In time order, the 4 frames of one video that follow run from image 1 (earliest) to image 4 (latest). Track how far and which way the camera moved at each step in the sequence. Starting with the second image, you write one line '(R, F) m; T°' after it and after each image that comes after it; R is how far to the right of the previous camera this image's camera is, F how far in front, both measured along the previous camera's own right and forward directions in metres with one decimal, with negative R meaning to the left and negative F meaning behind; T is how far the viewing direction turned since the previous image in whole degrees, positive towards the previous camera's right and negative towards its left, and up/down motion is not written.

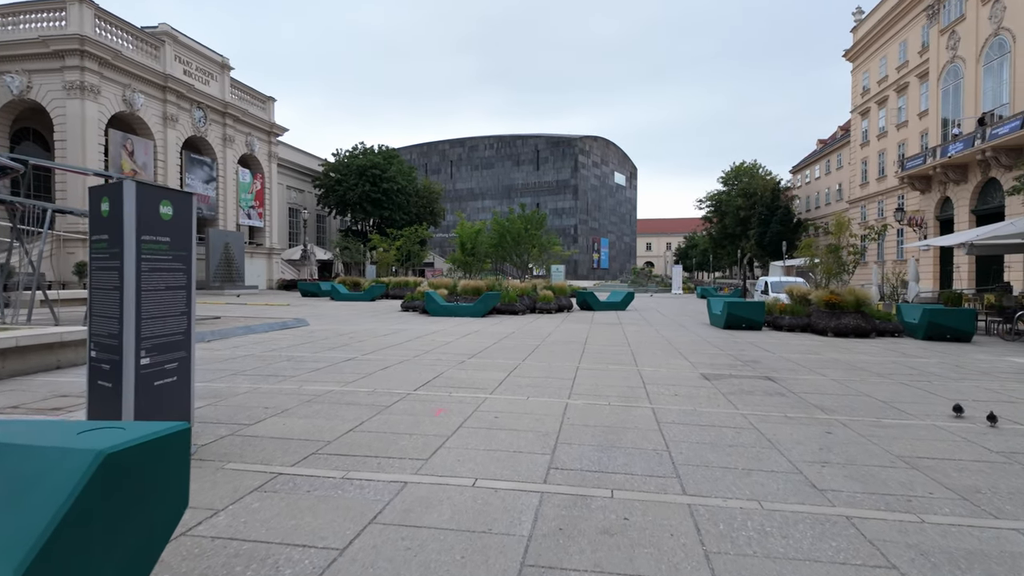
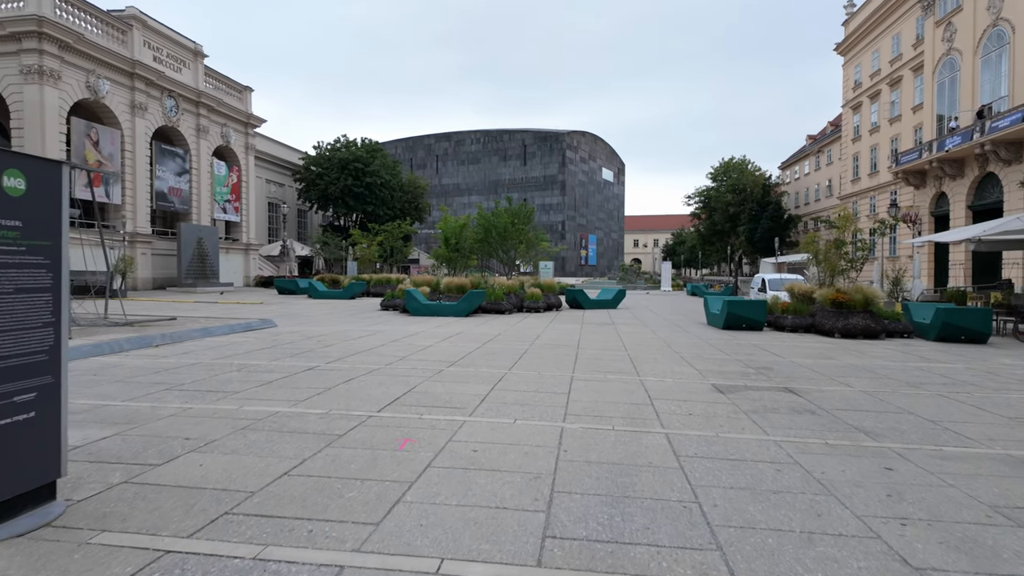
(0.0, +1.1) m; +1°
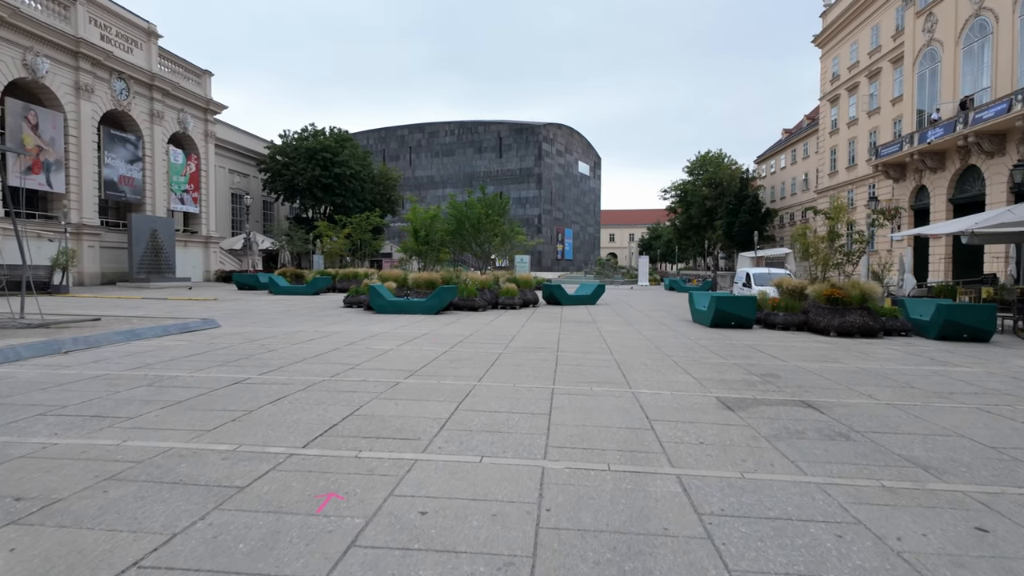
(+0.1, +1.3) m; +2°
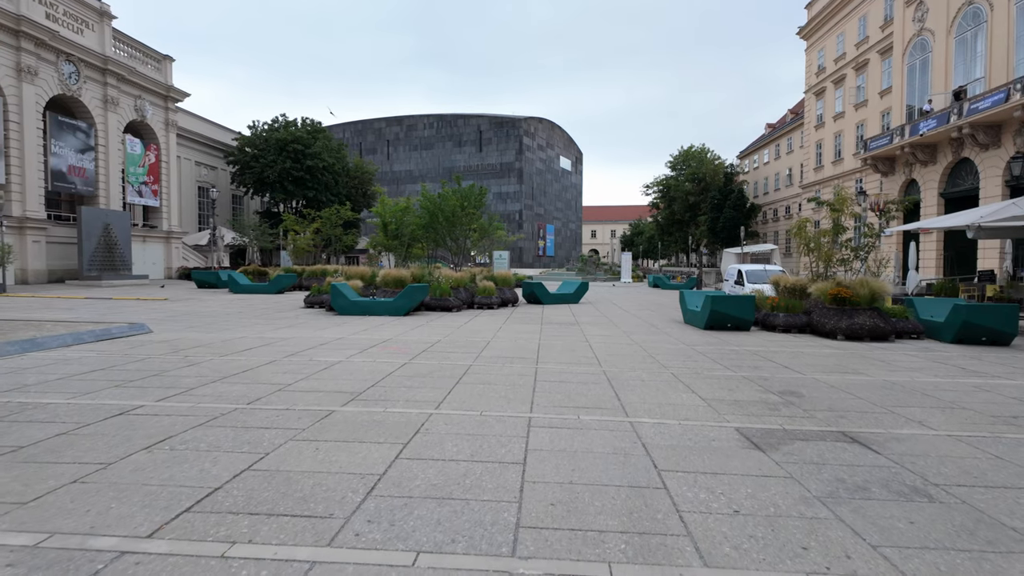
(+0.1, +1.5) m; +2°
